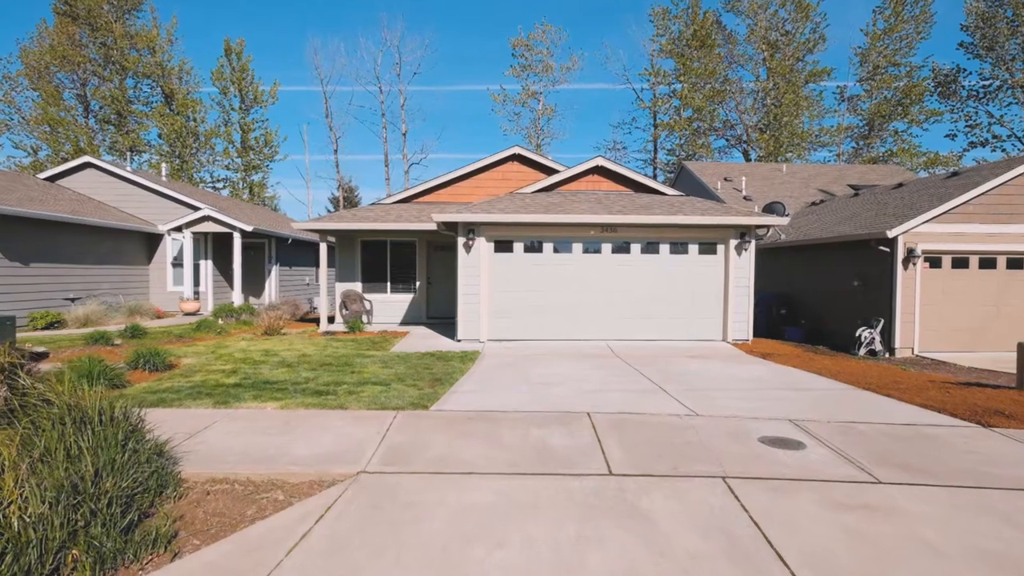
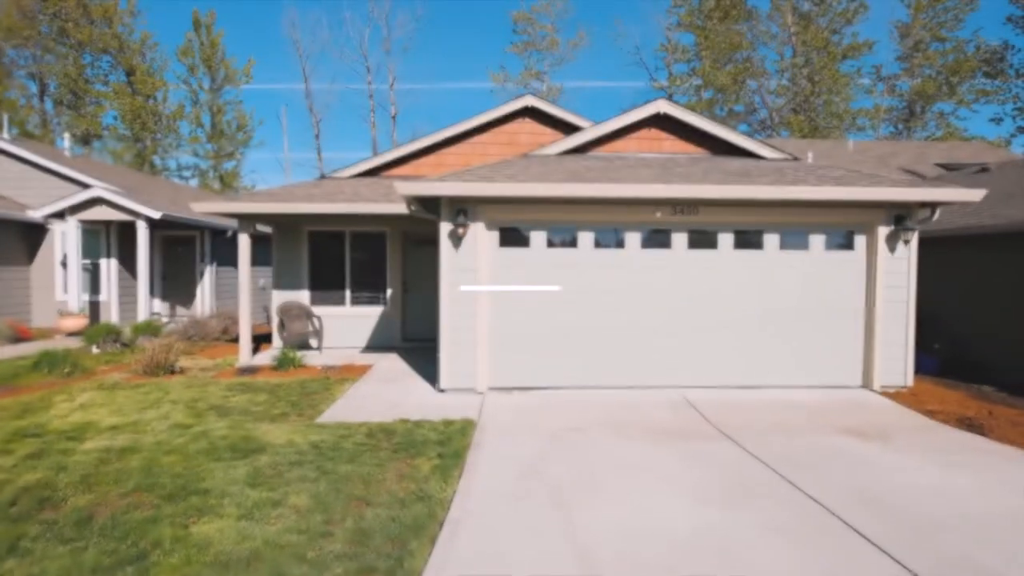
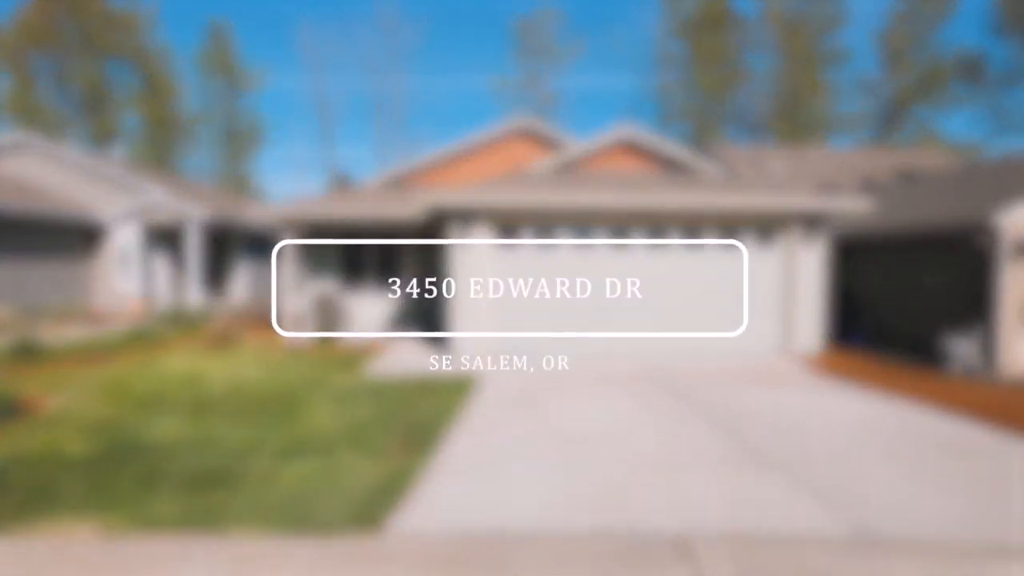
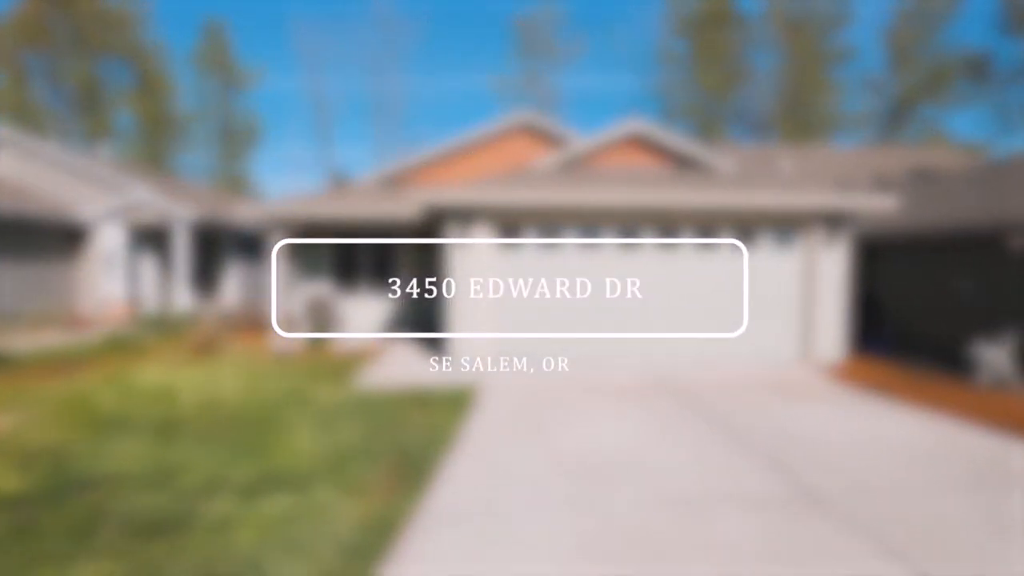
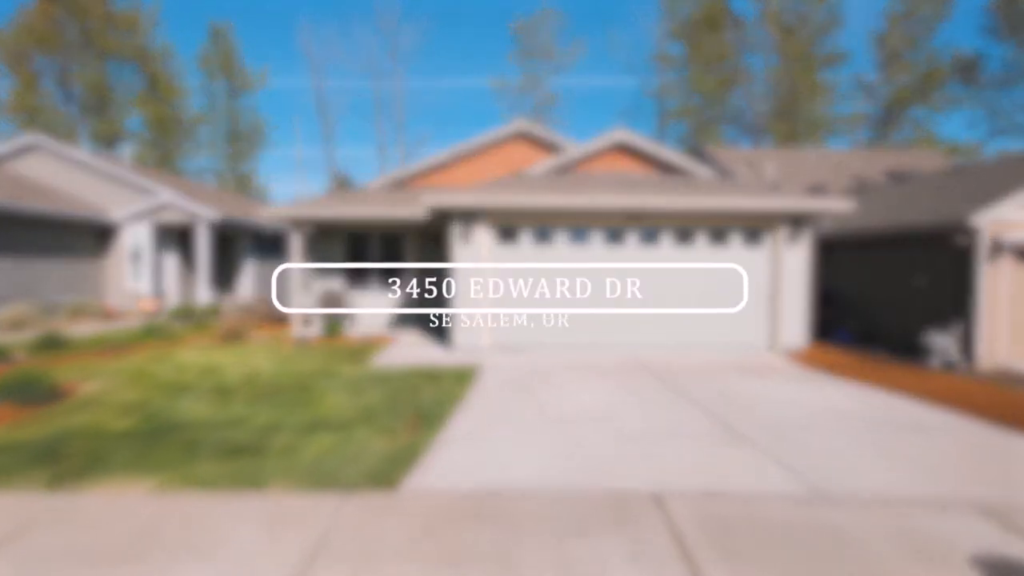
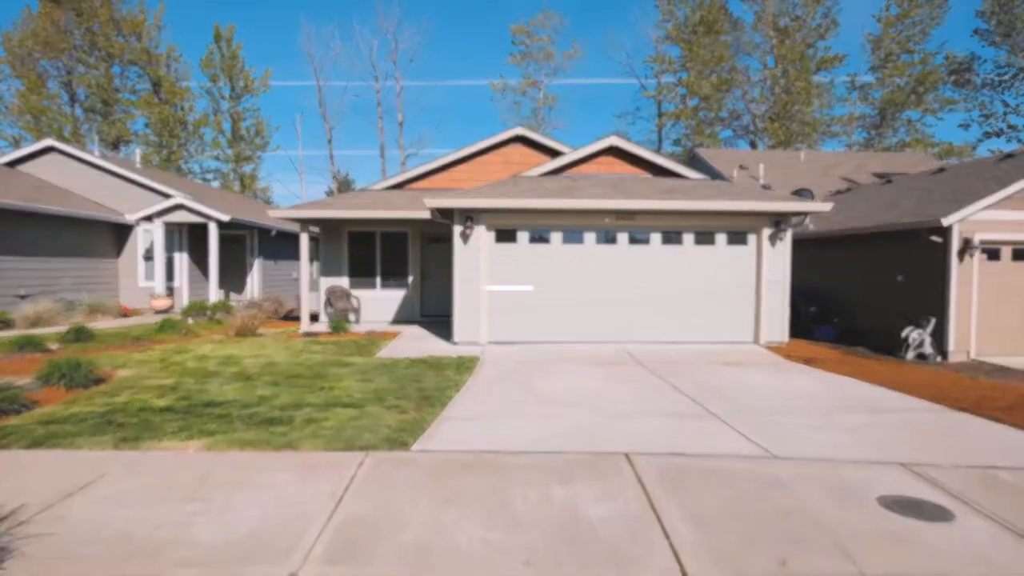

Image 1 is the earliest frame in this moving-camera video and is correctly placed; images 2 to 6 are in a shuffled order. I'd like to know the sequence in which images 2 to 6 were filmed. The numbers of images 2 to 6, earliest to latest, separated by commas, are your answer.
6, 5, 3, 4, 2
